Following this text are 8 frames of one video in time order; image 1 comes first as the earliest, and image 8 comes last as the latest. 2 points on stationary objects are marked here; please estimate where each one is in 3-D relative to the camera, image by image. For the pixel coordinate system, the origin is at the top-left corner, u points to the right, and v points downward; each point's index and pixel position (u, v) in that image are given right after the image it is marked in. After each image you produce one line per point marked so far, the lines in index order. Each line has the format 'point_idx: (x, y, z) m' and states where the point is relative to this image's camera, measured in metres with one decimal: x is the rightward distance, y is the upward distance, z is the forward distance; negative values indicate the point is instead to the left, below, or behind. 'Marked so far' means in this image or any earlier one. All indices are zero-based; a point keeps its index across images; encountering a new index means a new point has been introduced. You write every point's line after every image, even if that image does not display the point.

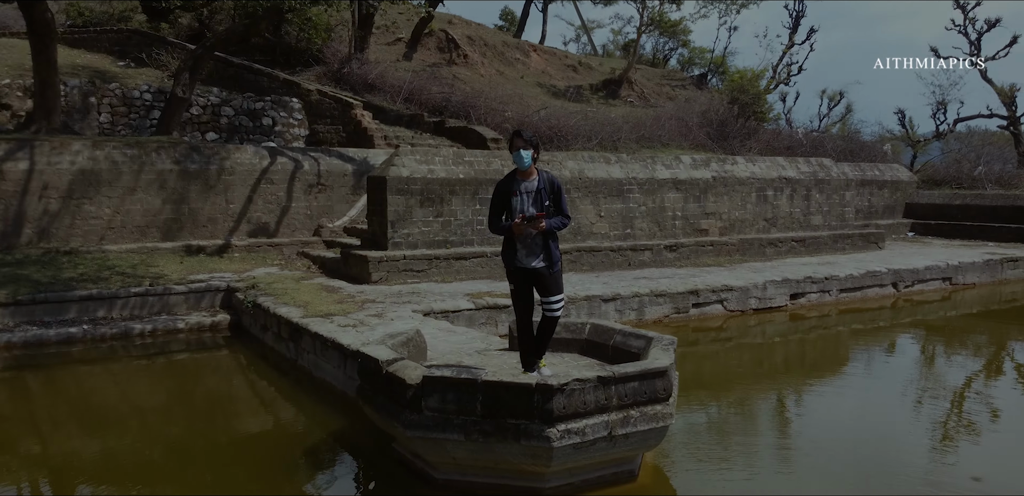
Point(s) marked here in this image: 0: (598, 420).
0: (+0.4, -0.7, +3.6) m
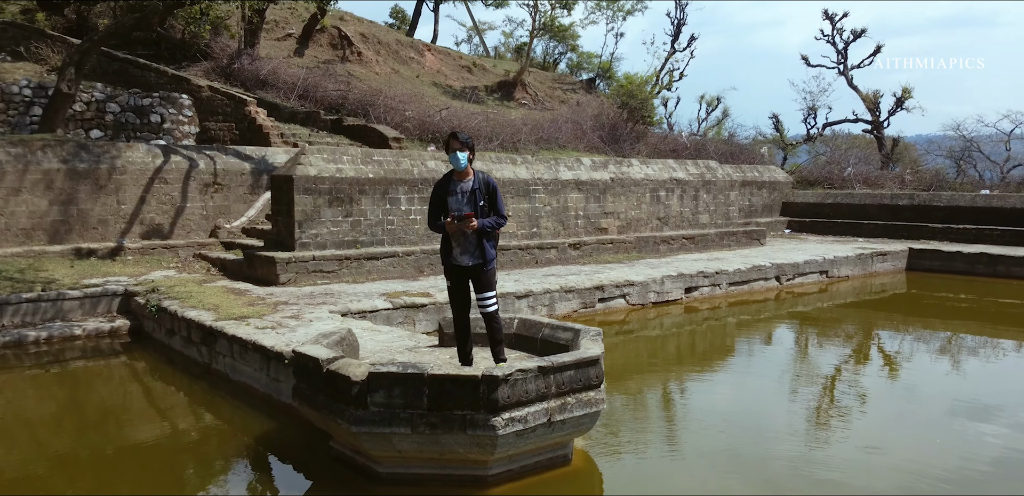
0: (+0.1, -0.7, +3.8) m
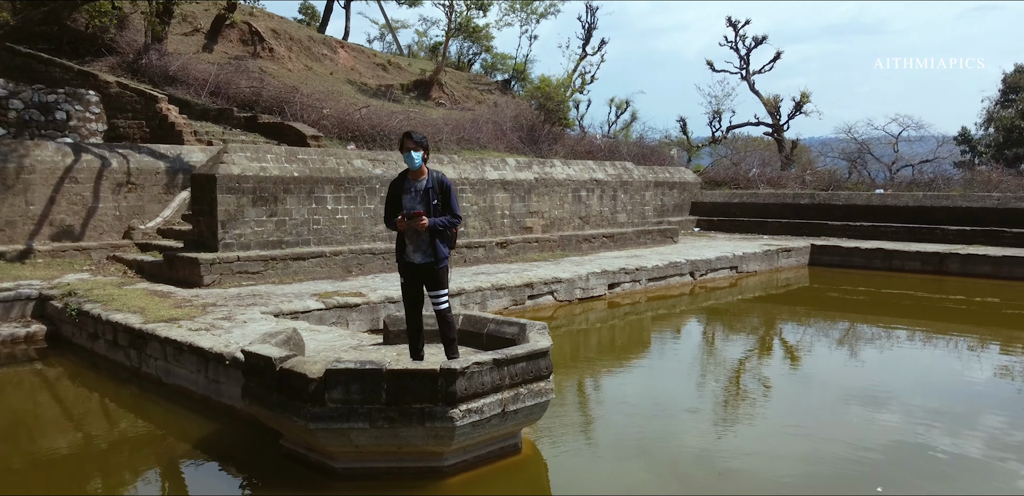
0: (-0.1, -0.7, +3.9) m
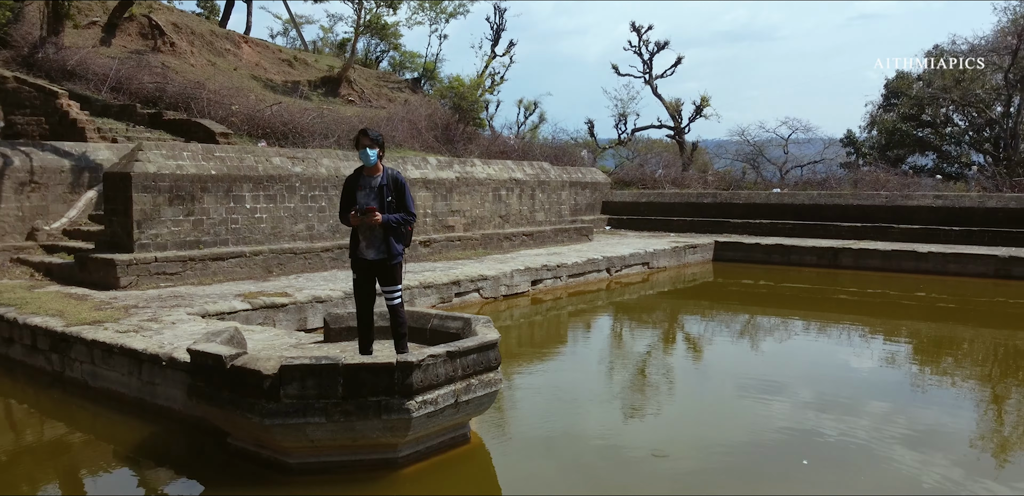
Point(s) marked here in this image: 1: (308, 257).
0: (-0.3, -0.7, +4.0) m
1: (-2.1, -0.1, +8.9) m
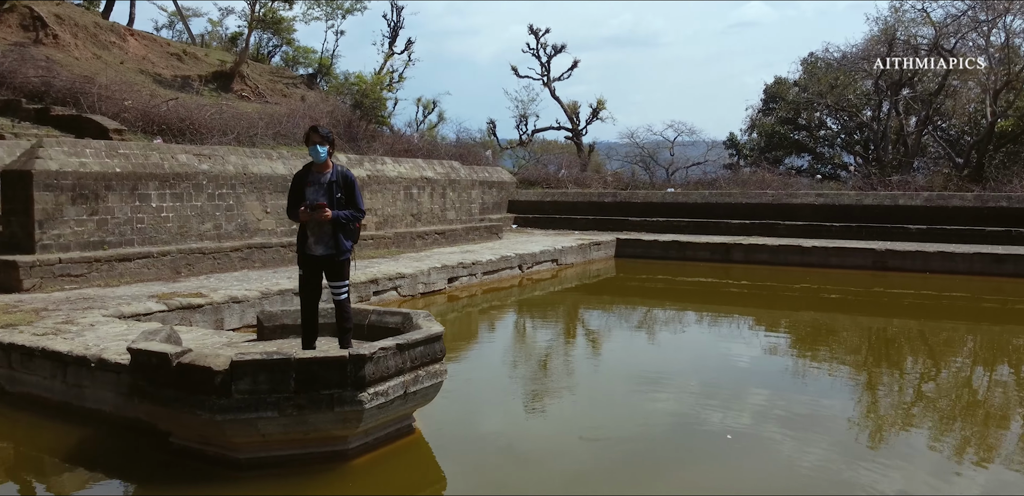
0: (-0.6, -0.6, +4.1) m
1: (-3.0, -0.1, +8.7) m
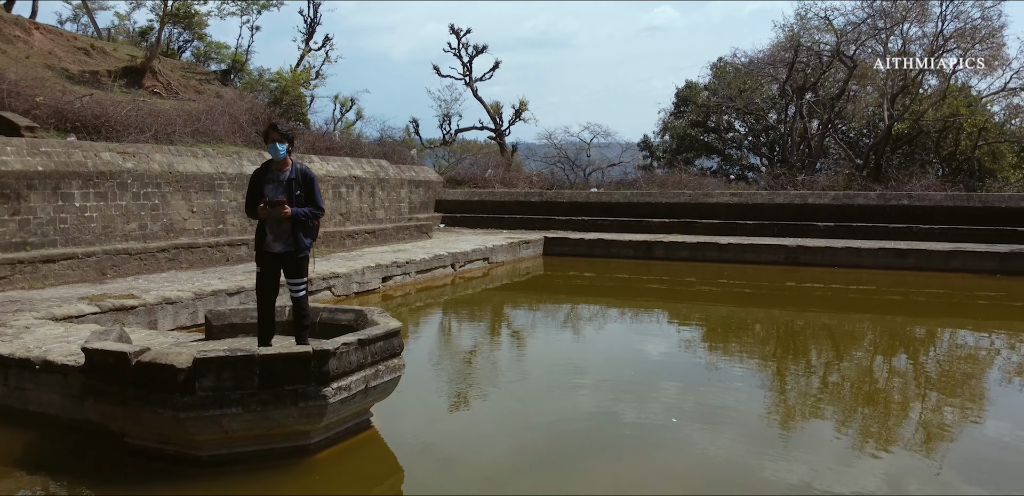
0: (-0.8, -0.6, +4.2) m
1: (-3.6, -0.1, +8.5) m
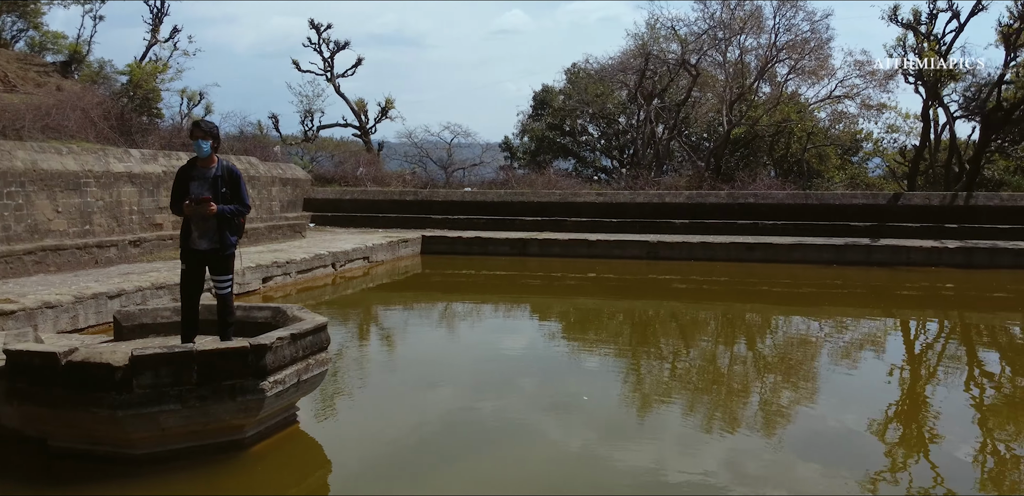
0: (-1.1, -0.6, +4.3) m
1: (-4.7, -0.1, +8.0) m
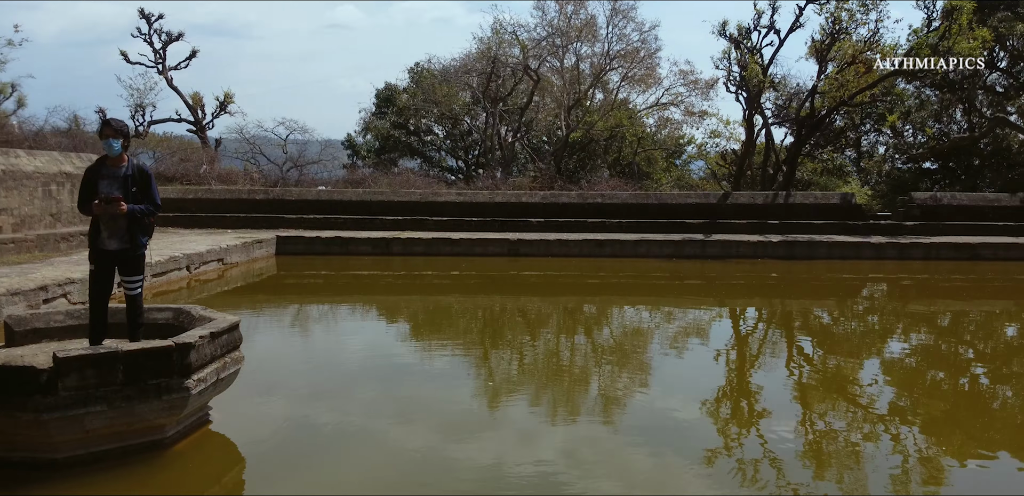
0: (-1.5, -0.6, +4.3) m
1: (-5.8, -0.2, +7.3) m
